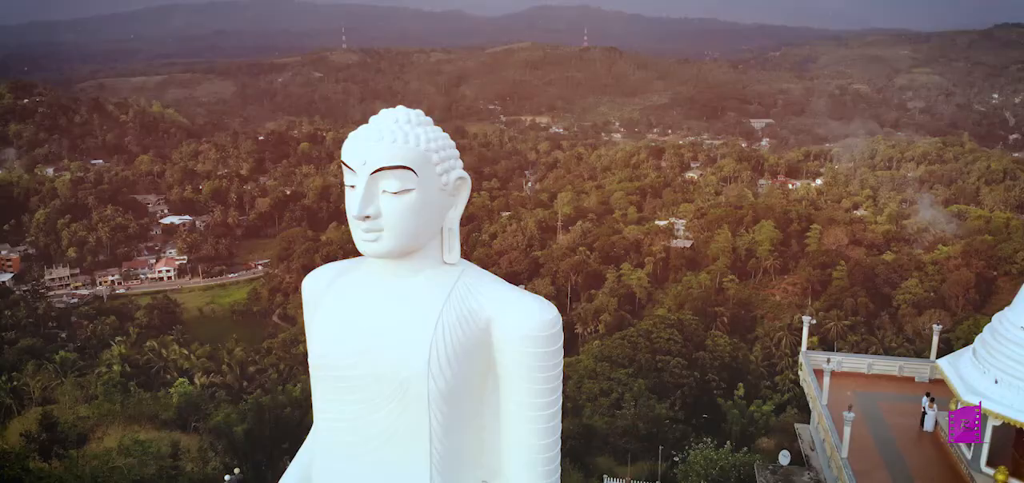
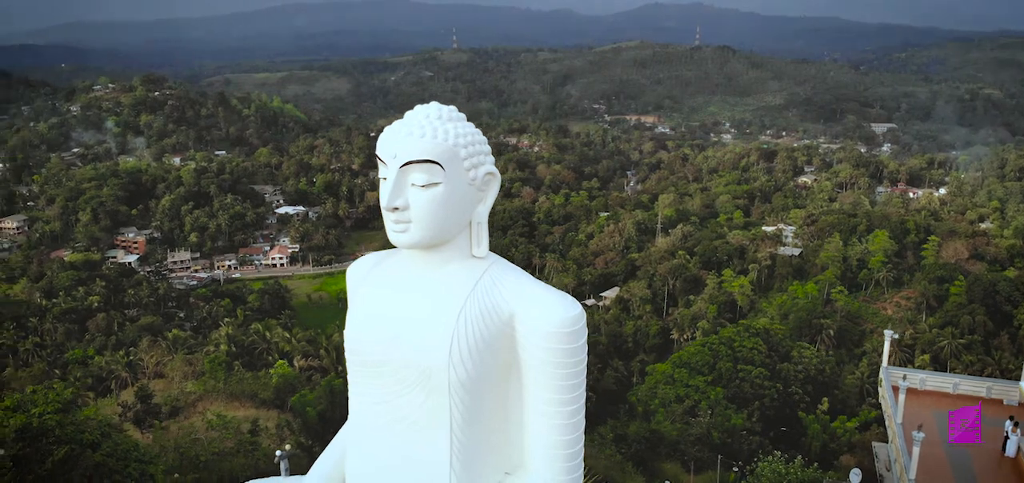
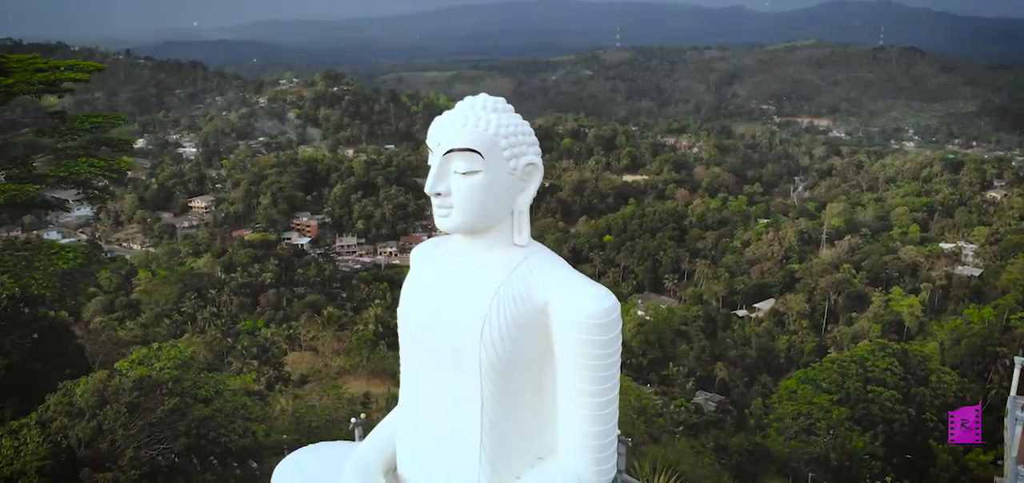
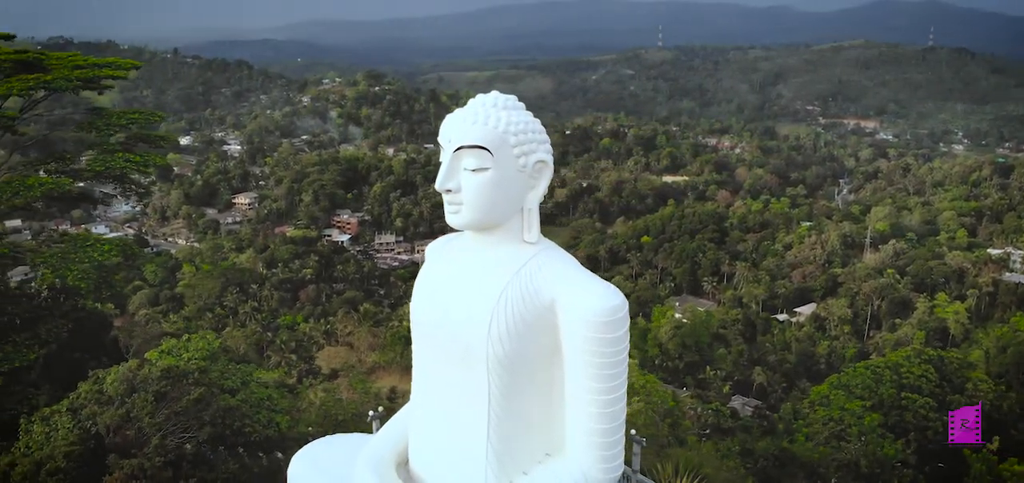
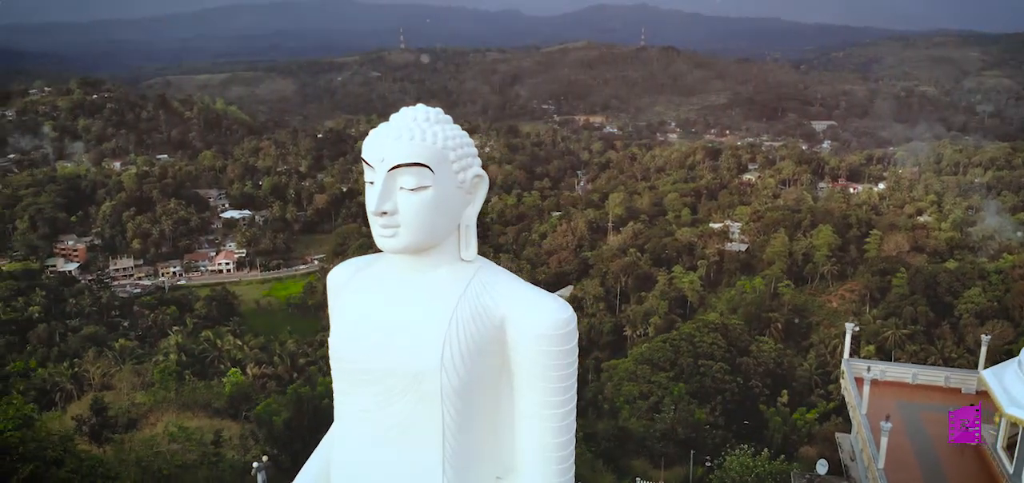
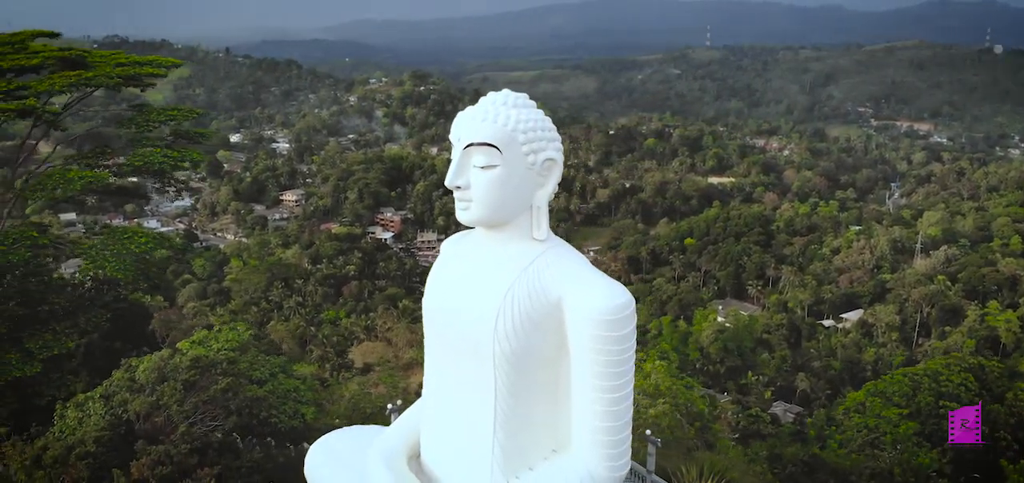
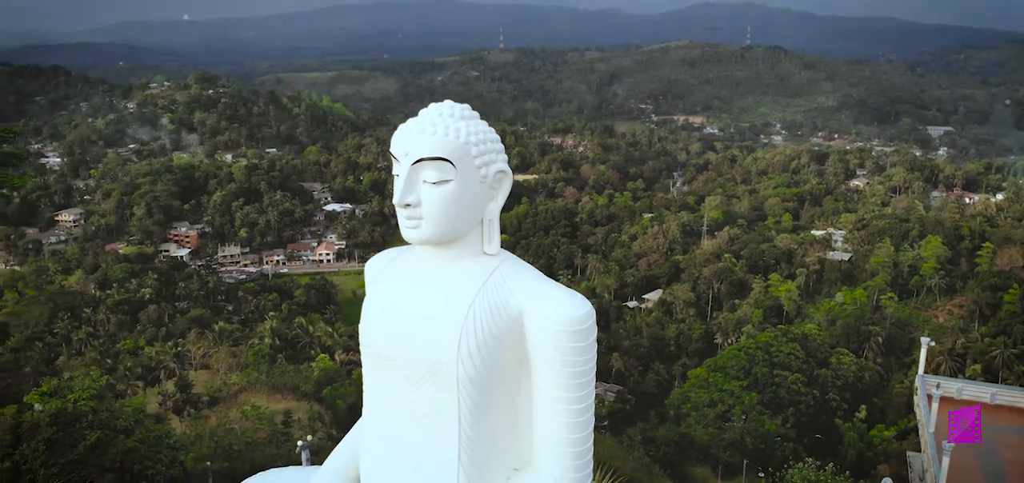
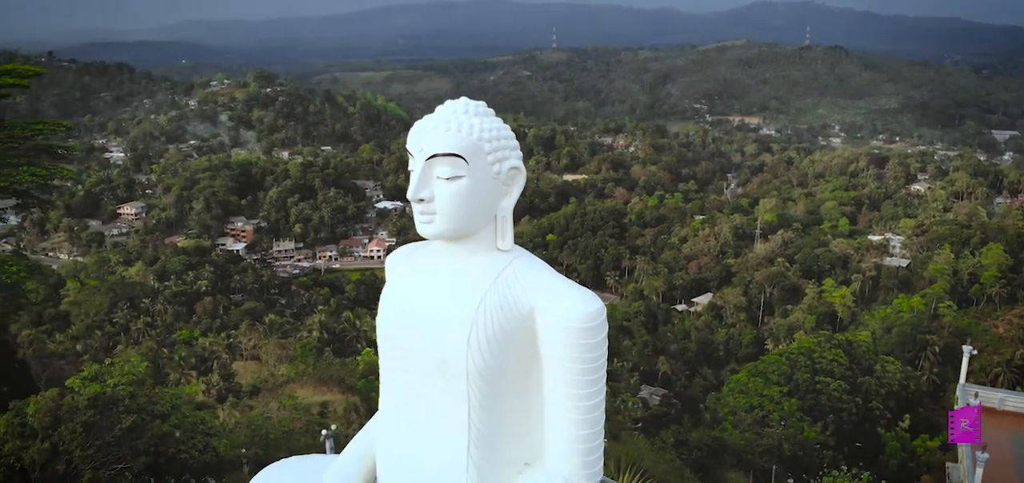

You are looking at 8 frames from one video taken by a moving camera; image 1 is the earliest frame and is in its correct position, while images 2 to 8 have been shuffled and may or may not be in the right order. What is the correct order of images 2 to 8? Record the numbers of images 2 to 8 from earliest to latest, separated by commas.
5, 2, 7, 8, 3, 4, 6
